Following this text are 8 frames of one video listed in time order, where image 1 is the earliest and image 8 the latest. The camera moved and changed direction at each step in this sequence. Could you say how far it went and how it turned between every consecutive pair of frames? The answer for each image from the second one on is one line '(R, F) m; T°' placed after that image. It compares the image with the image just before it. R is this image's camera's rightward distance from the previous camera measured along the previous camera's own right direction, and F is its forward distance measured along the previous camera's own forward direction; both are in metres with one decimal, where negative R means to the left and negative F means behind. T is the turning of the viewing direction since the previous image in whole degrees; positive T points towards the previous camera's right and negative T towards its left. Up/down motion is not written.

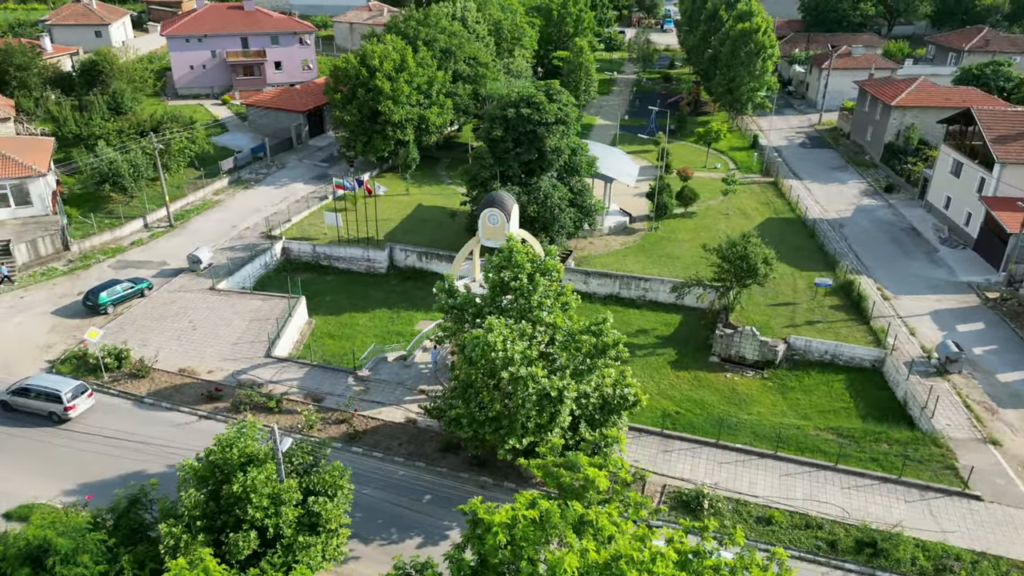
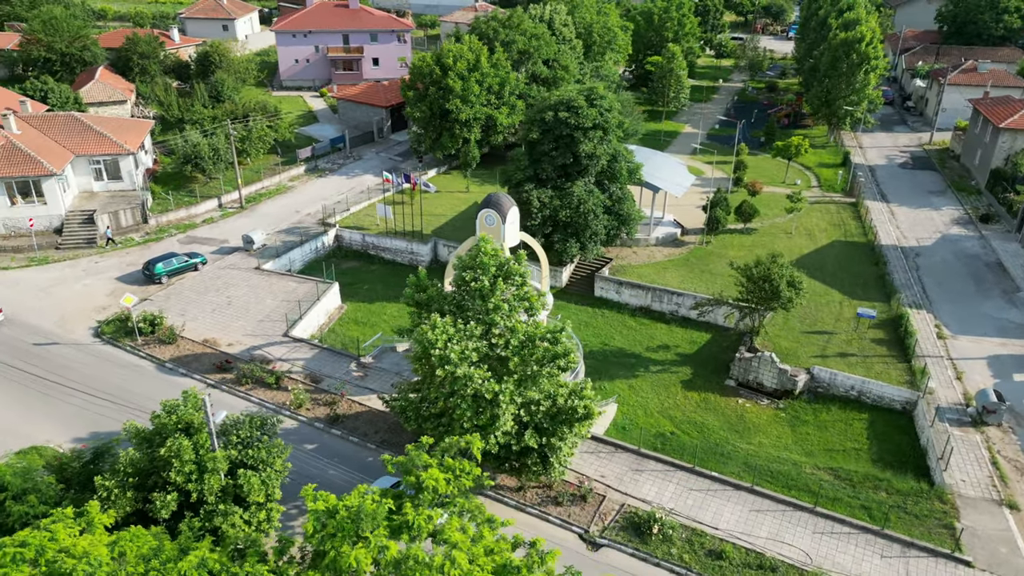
(+4.4, +0.3) m; -10°
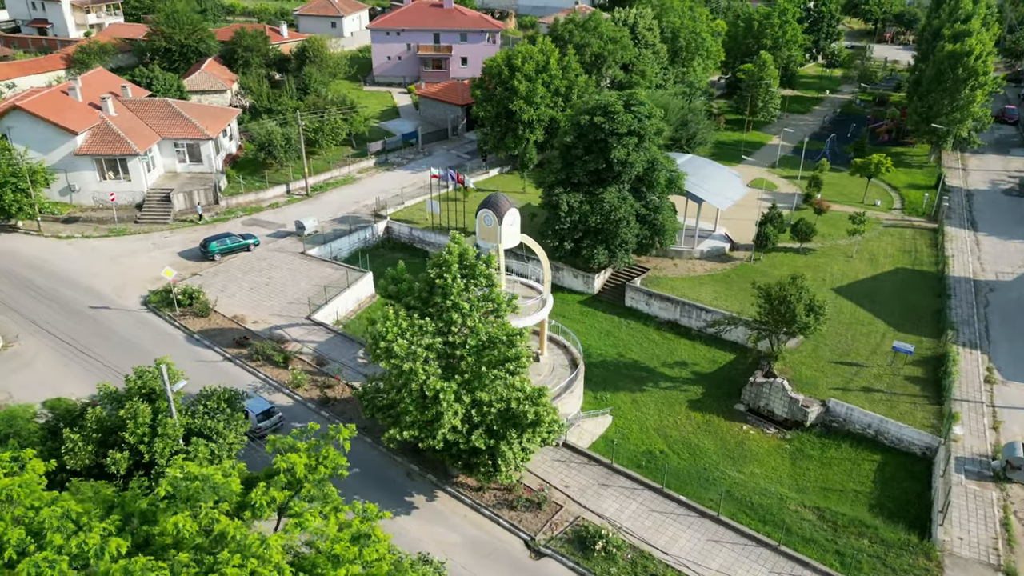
(+4.1, +0.3) m; -9°
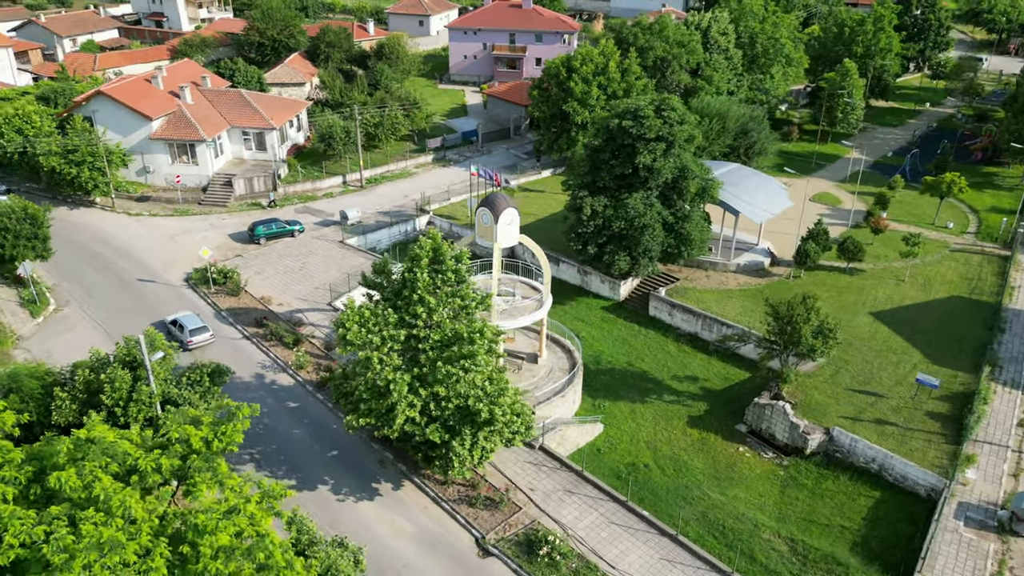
(+3.6, +0.2) m; -8°
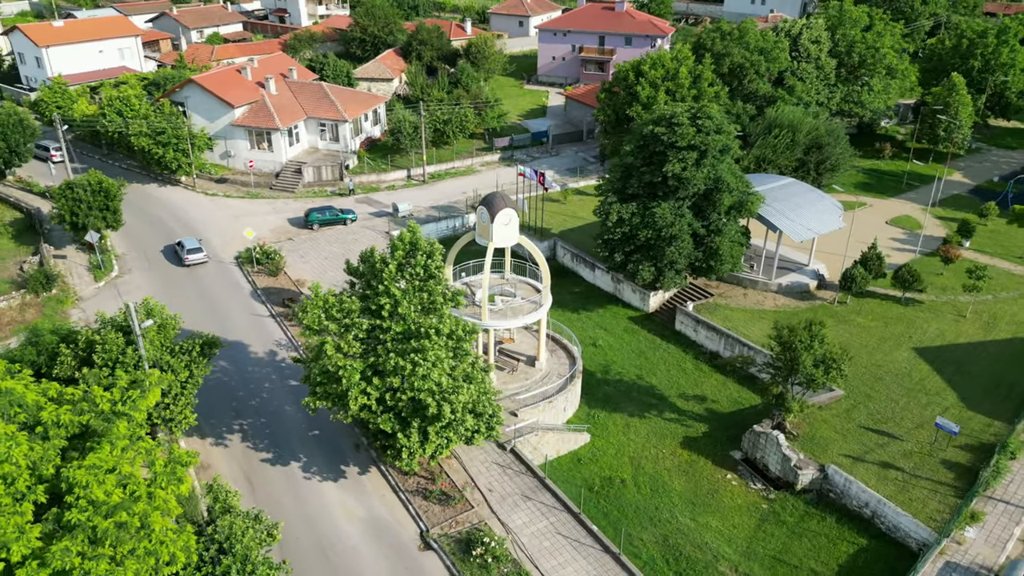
(+4.2, +0.4) m; -9°
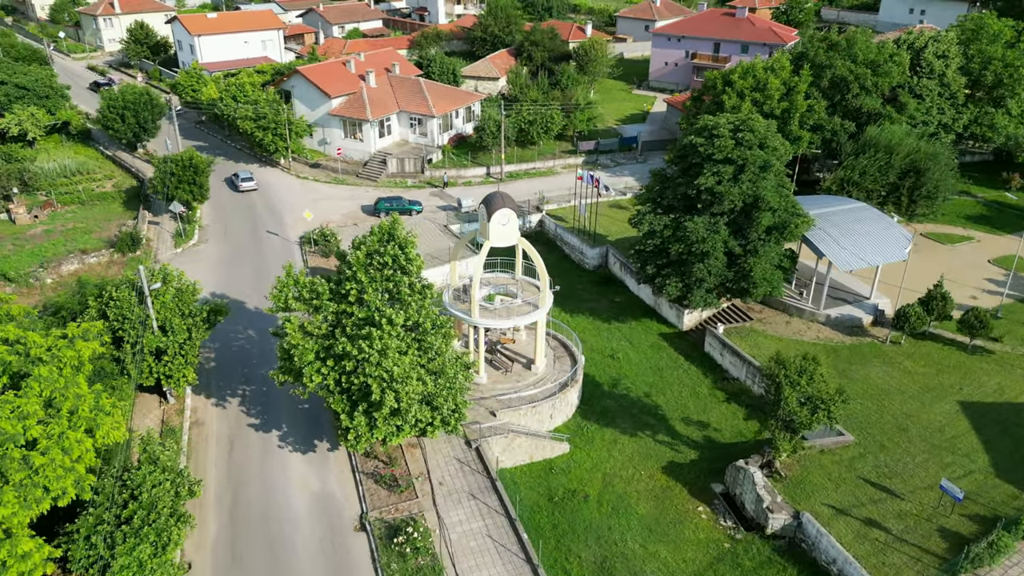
(+5.2, +0.5) m; -12°
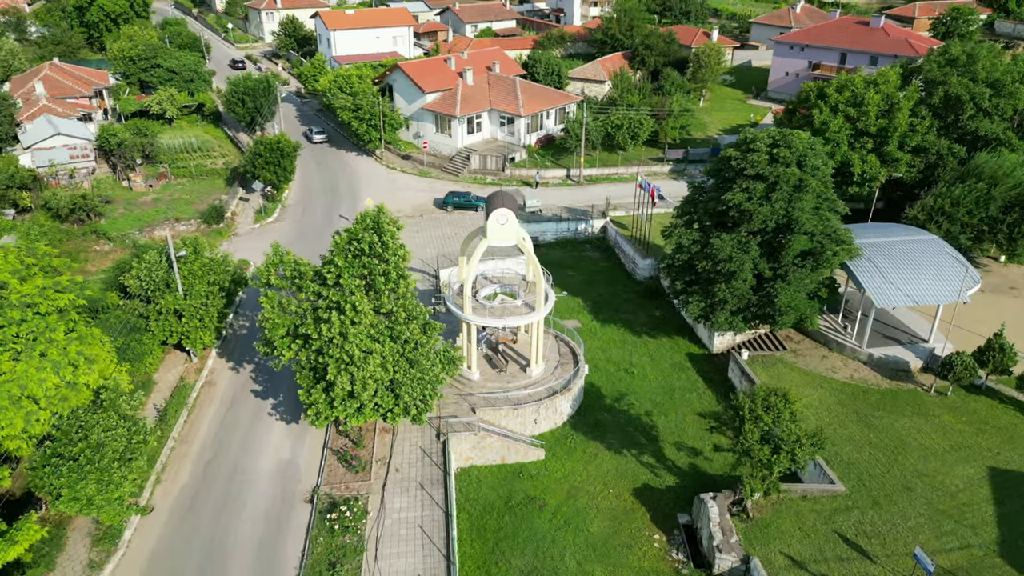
(+5.3, +0.5) m; -12°
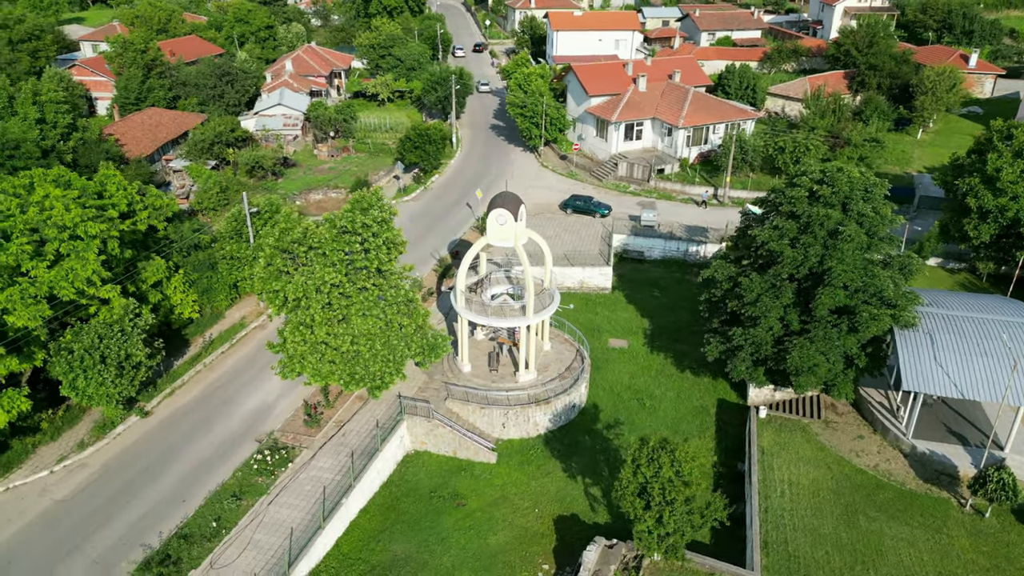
(+9.3, +1.7) m; -21°
